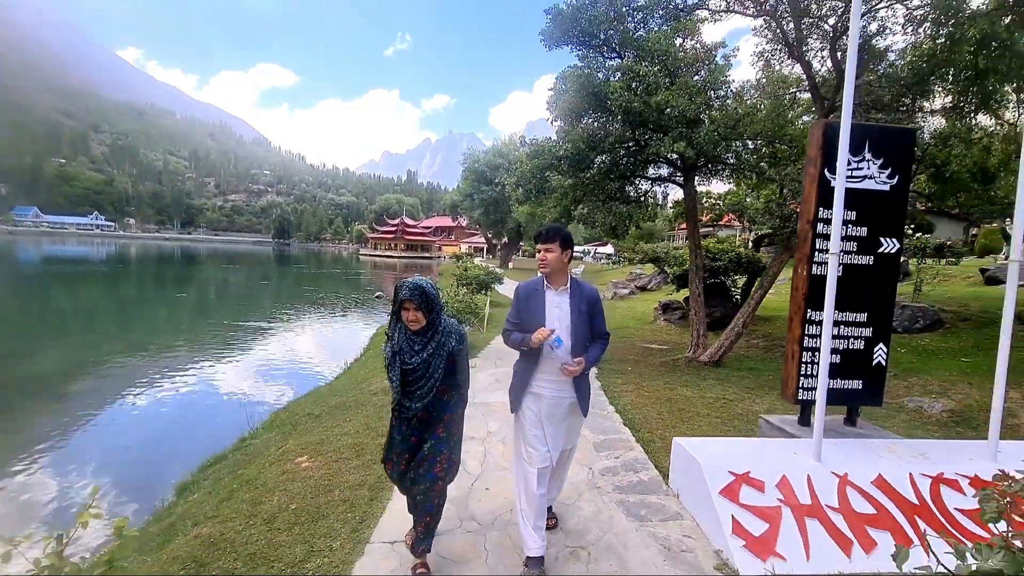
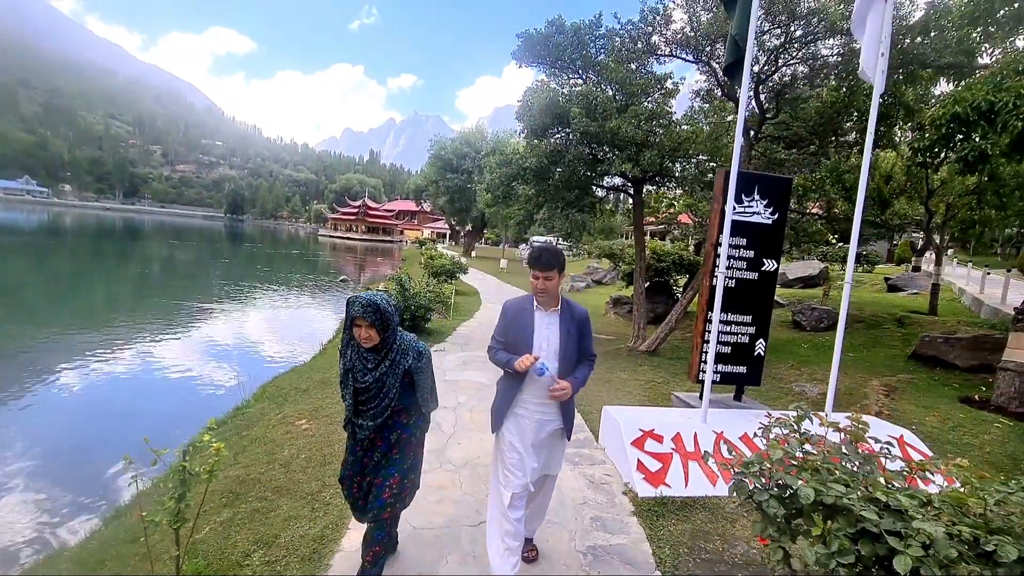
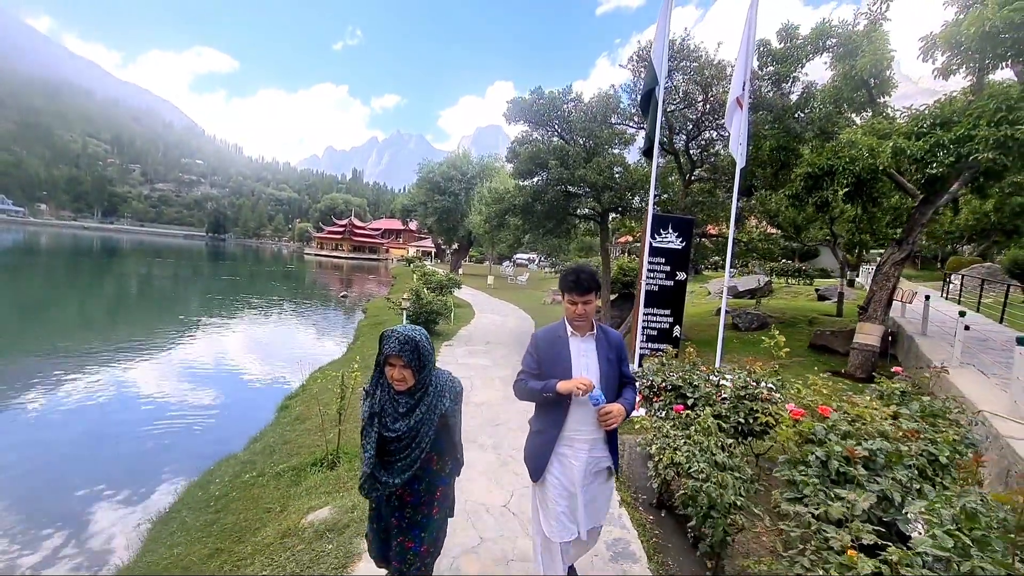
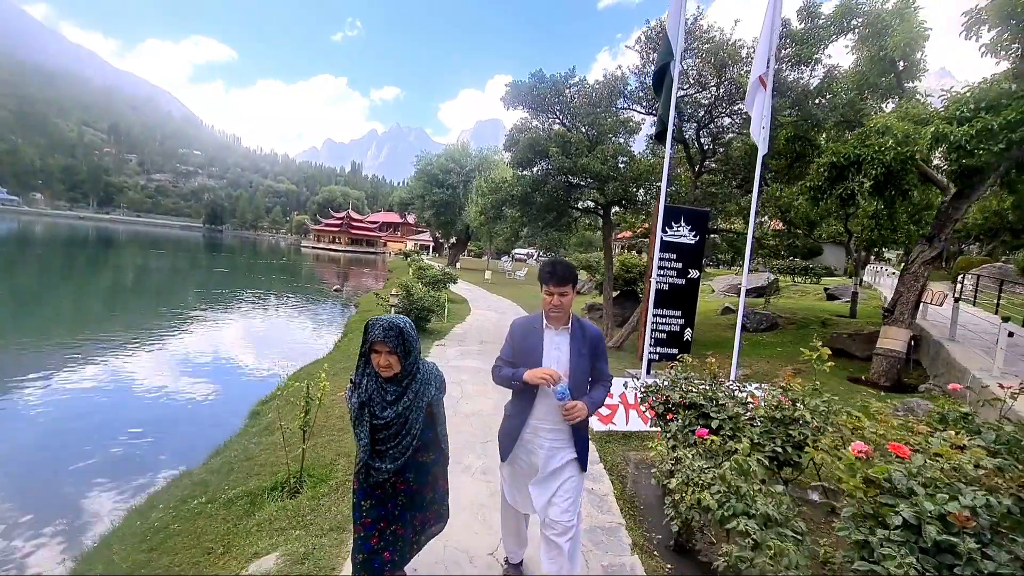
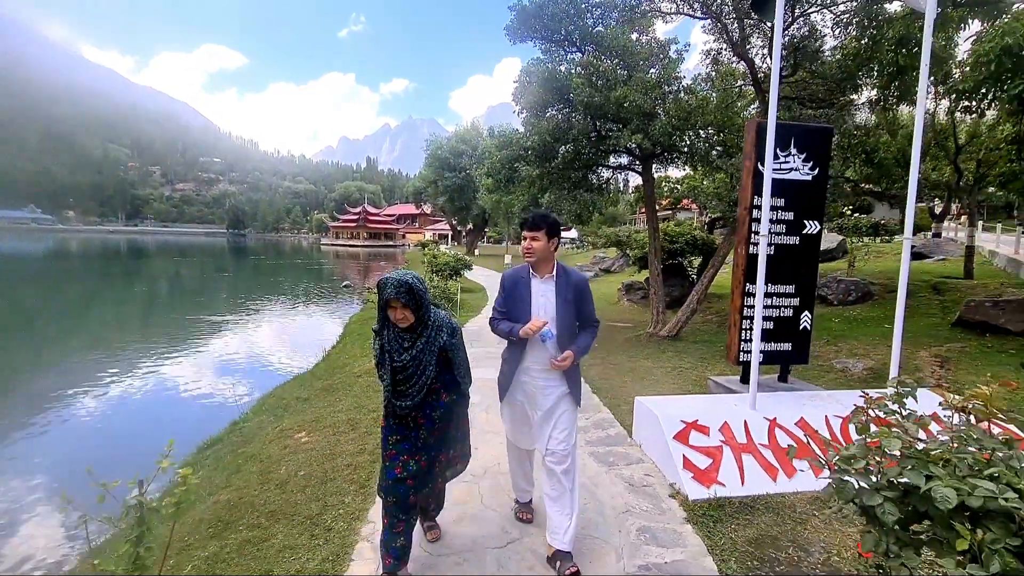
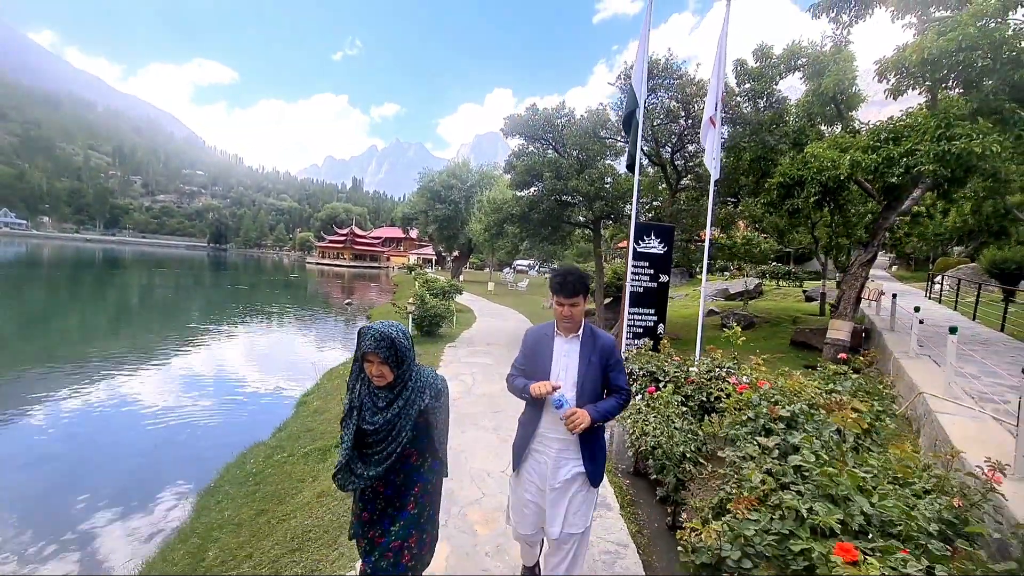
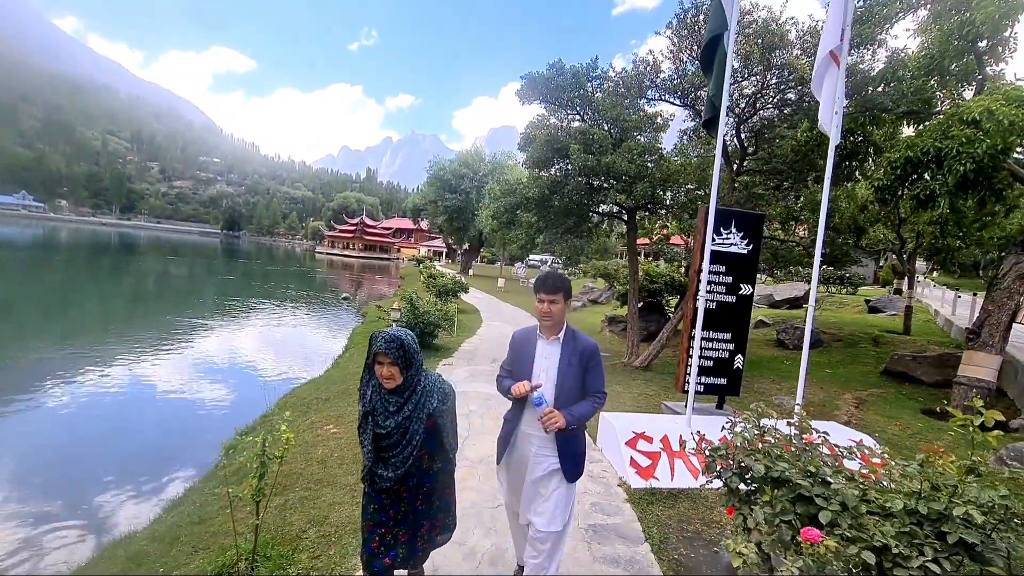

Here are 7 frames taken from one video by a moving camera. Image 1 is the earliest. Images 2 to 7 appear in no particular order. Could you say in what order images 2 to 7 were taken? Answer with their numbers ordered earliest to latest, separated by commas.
5, 2, 7, 4, 3, 6
